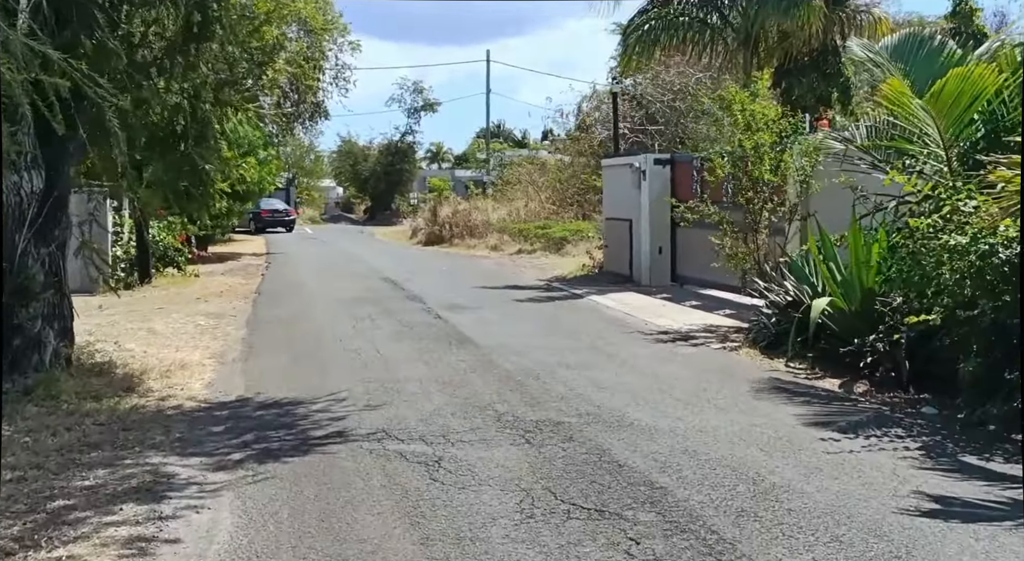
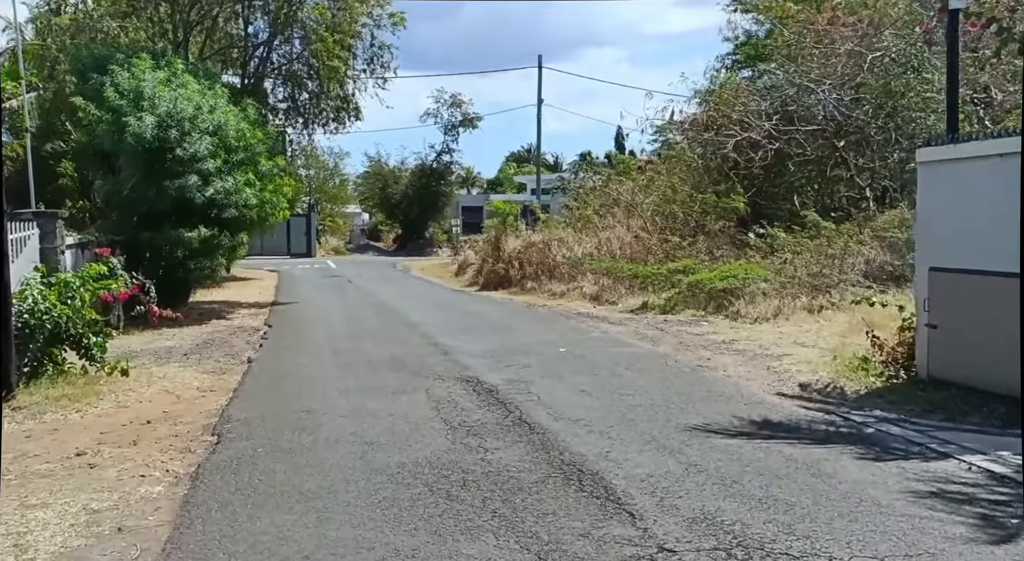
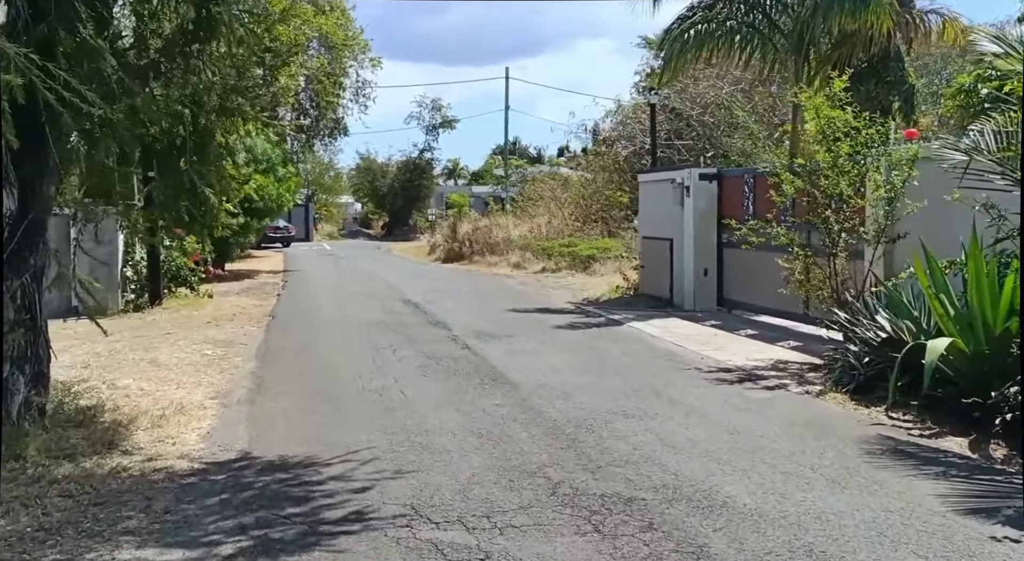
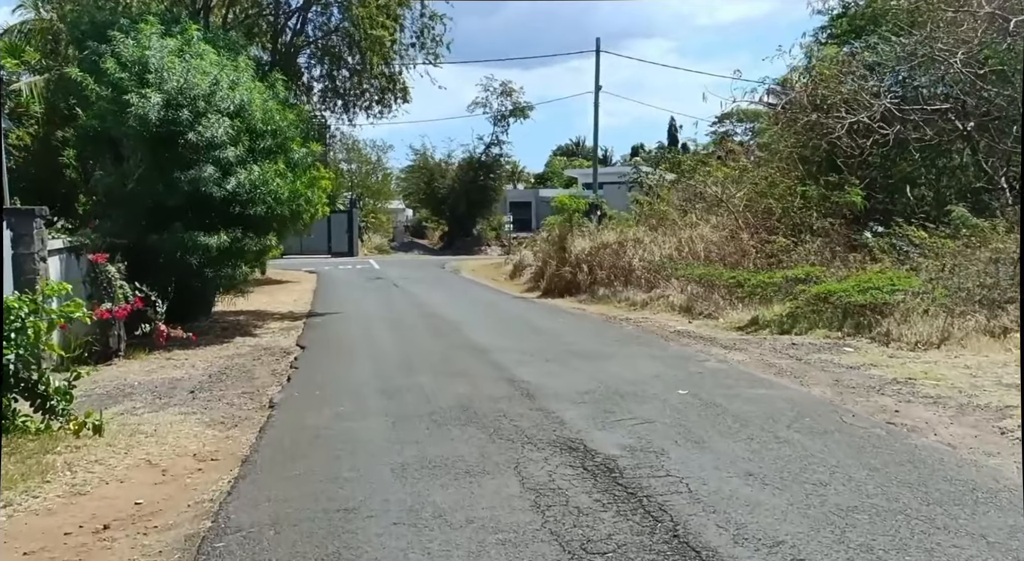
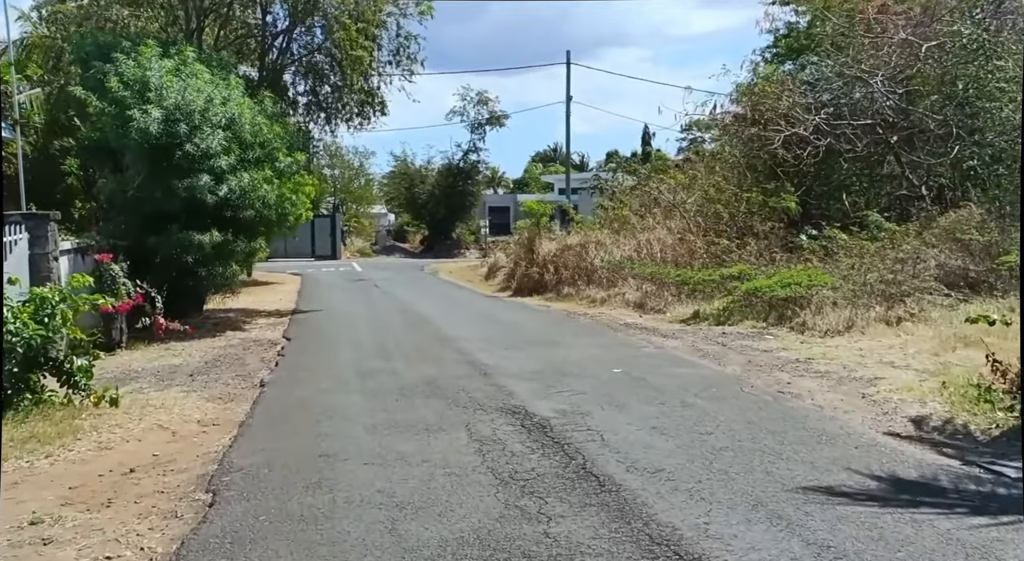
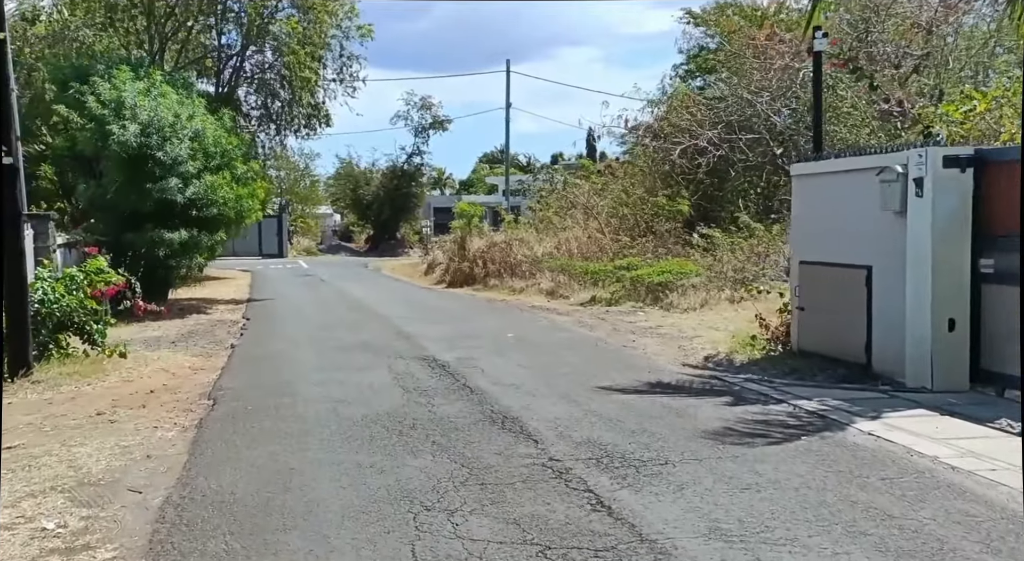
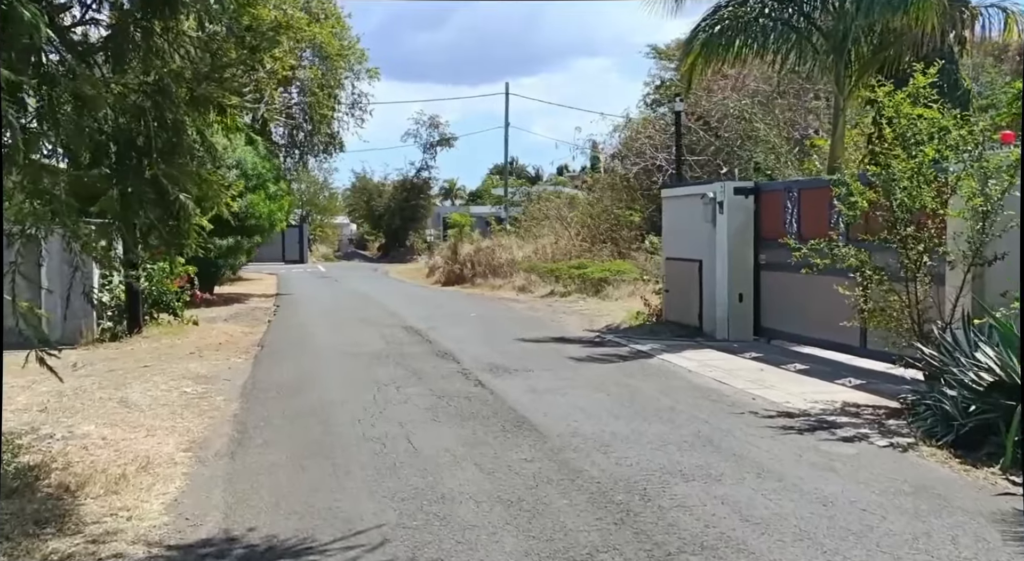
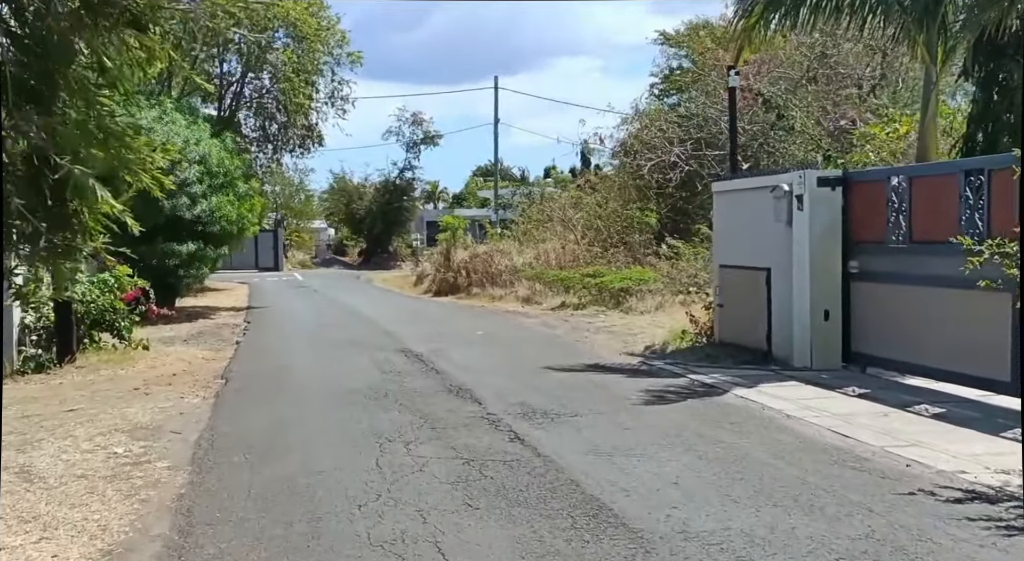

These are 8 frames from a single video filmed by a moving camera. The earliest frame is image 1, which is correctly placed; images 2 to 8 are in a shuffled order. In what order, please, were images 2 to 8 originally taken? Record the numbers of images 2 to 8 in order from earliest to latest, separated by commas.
3, 7, 8, 6, 2, 5, 4
